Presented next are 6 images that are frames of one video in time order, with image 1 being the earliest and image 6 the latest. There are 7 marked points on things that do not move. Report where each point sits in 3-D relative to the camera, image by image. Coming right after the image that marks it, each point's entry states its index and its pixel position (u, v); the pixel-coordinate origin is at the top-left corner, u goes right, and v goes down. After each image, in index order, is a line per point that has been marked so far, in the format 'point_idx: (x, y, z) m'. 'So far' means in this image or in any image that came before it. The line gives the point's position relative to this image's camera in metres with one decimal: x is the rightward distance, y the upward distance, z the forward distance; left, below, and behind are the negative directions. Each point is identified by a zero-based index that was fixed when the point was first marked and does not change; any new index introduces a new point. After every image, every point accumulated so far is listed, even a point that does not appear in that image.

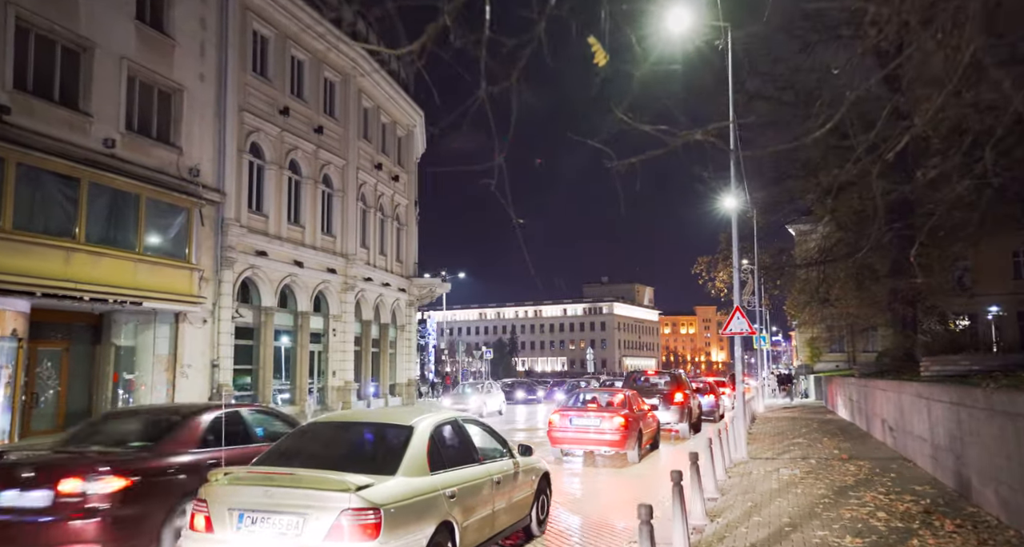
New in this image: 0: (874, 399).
0: (+8.3, -2.9, +16.7) m
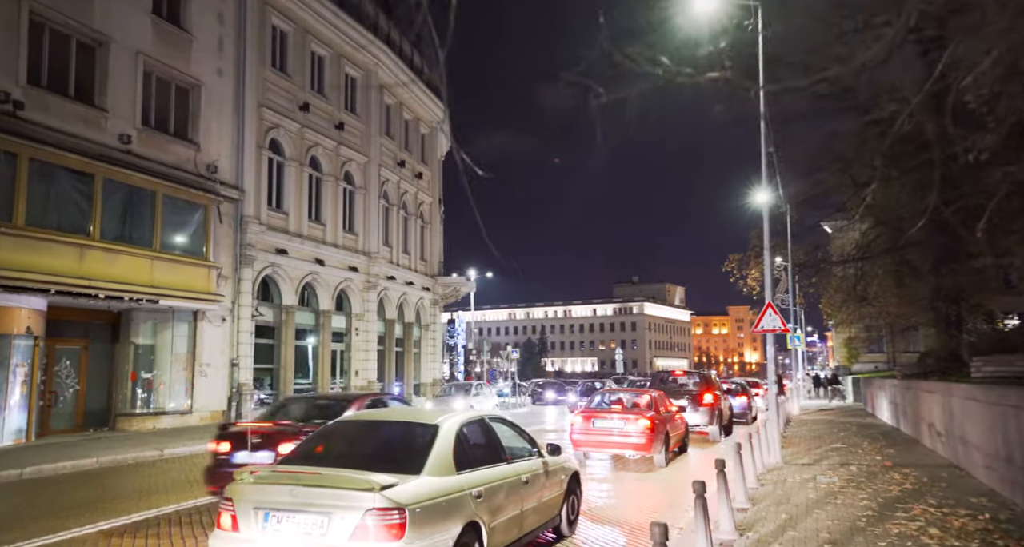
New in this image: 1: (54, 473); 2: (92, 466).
0: (+8.7, -2.8, +15.7) m
1: (-8.4, -3.7, +13.6) m
2: (-8.3, -3.8, +14.5) m
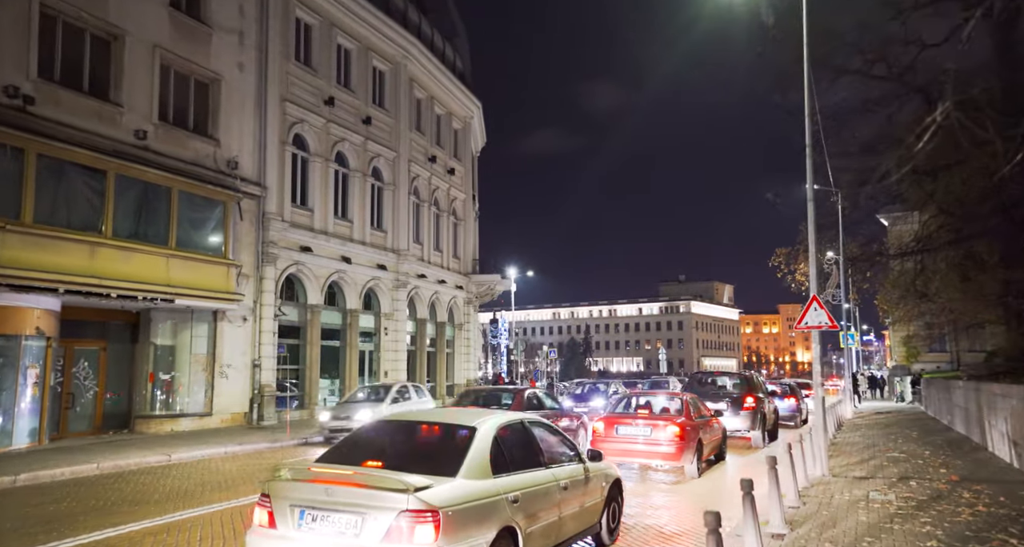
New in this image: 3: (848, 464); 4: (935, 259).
0: (+9.1, -2.6, +14.1) m
1: (-8.1, -3.6, +13.0) m
2: (-7.9, -3.7, +13.9) m
3: (+6.0, -3.4, +13.1) m
4: (+10.5, +0.2, +18.2) m
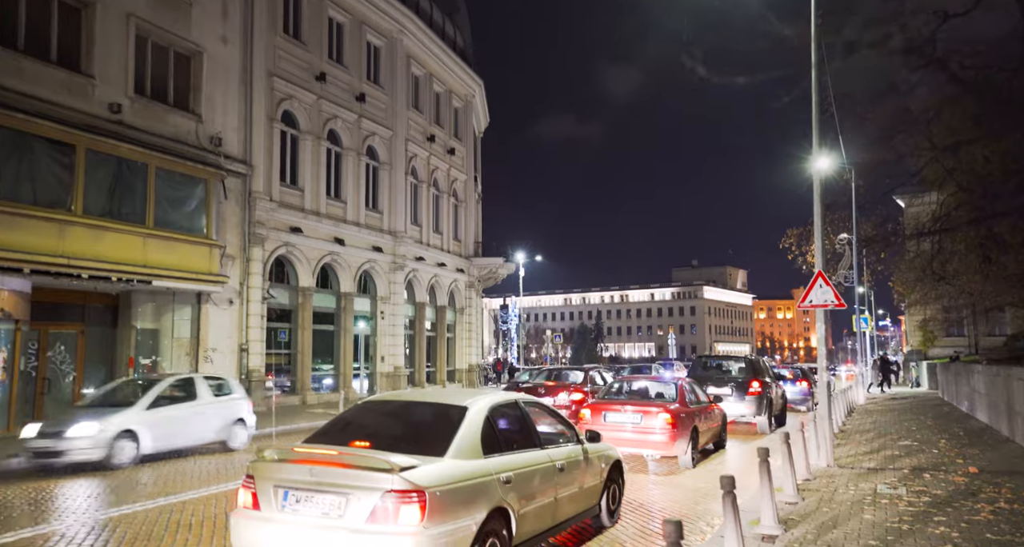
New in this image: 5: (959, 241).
0: (+8.9, -2.1, +13.0) m
1: (-8.4, -3.3, +12.3) m
2: (-8.2, -3.3, +13.2) m
3: (+5.7, -3.0, +12.1) m
4: (+10.3, +0.7, +17.1) m
5: (+10.4, +0.7, +17.1) m
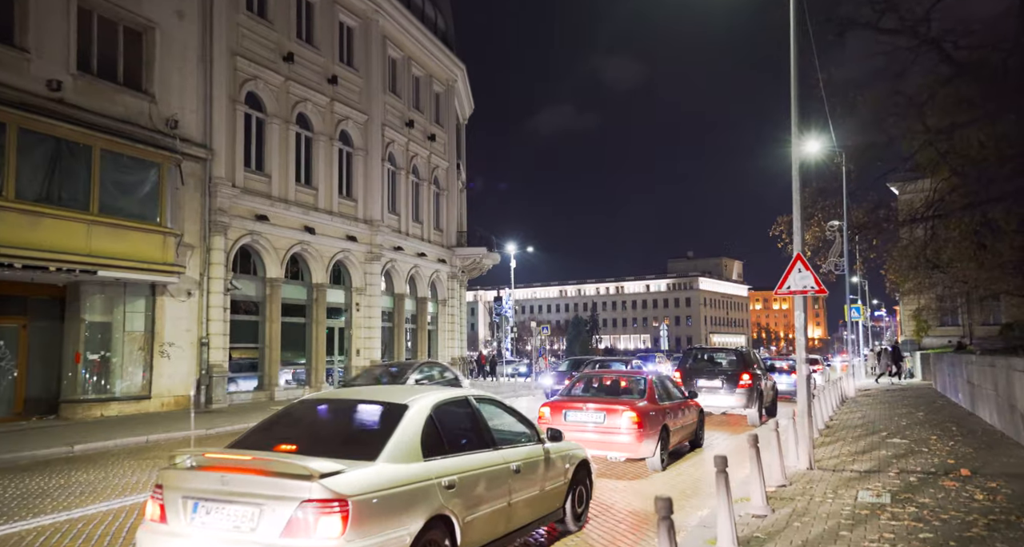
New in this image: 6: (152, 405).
0: (+8.2, -1.9, +12.0) m
1: (-9.1, -3.1, +11.3) m
2: (-8.8, -3.2, +12.1) m
3: (+5.0, -2.7, +11.1) m
4: (+9.6, +1.0, +16.1) m
5: (+9.7, +1.0, +16.1) m
6: (-9.3, -3.4, +19.0) m
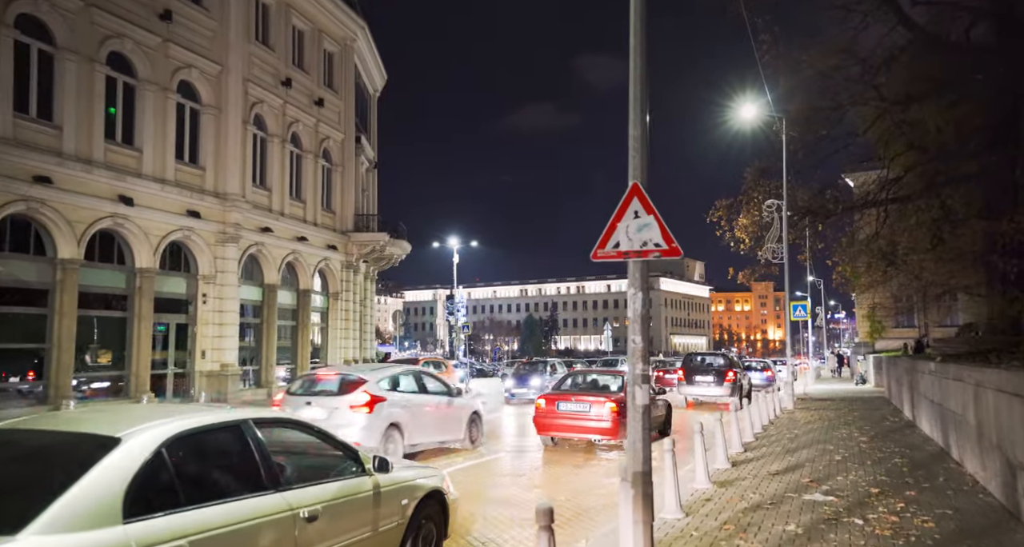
0: (+5.1, -1.5, +7.7) m
1: (-12.1, -2.6, +6.1) m
2: (-11.9, -2.6, +7.0) m
3: (+2.0, -2.3, +6.6) m
4: (+6.3, +1.4, +11.8) m
5: (+6.4, +1.4, +11.8) m
6: (-12.7, -2.9, +13.8) m
